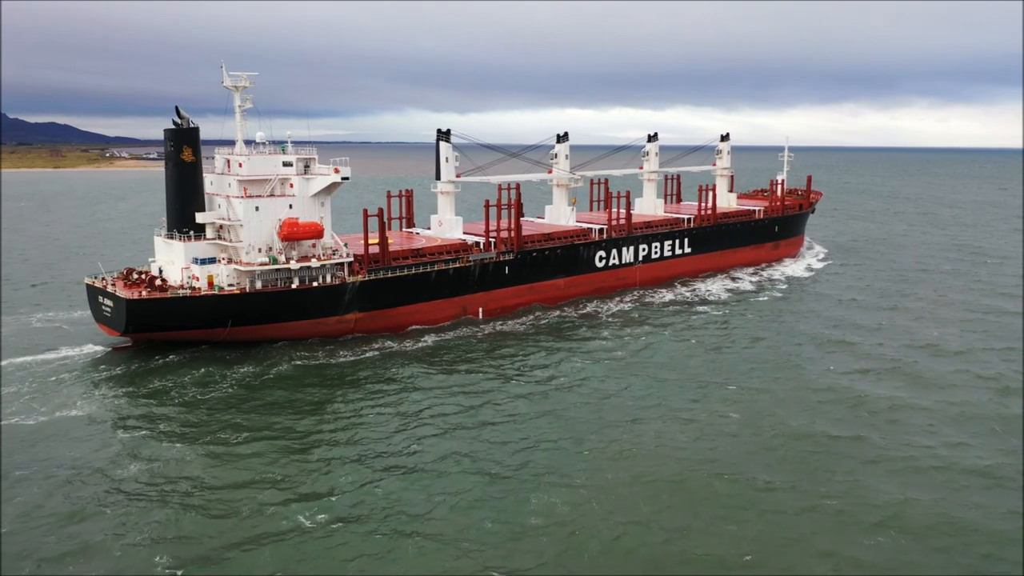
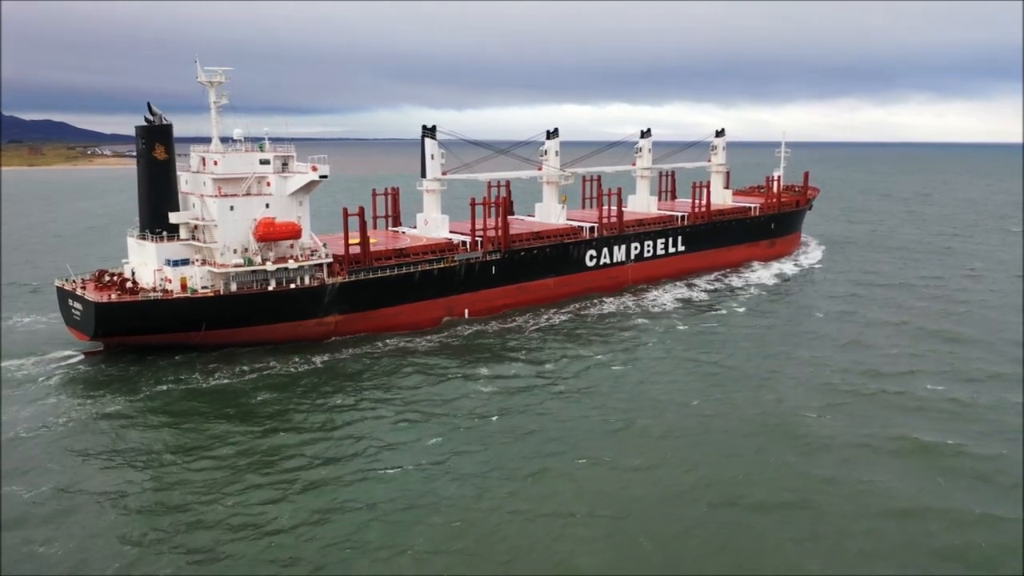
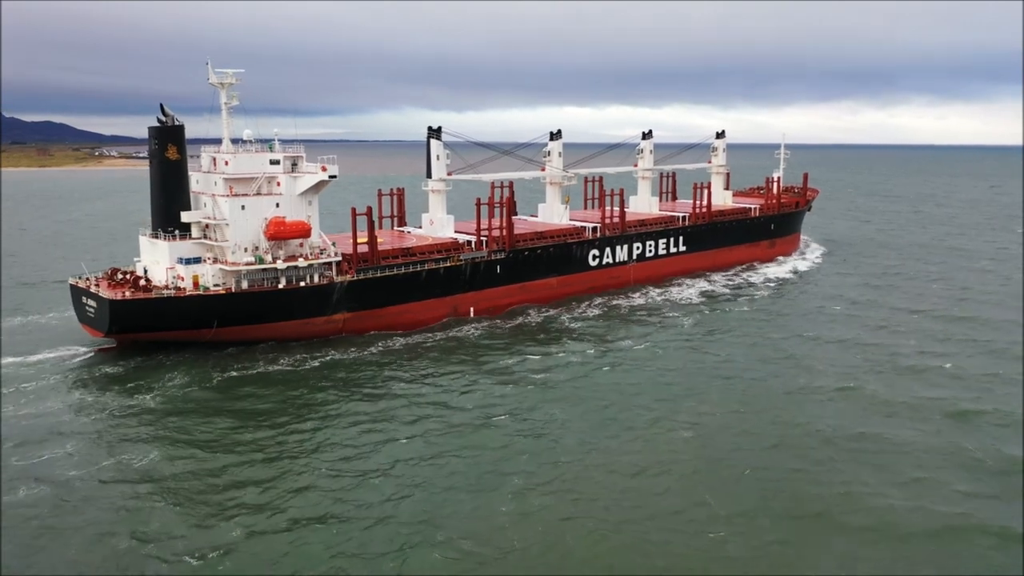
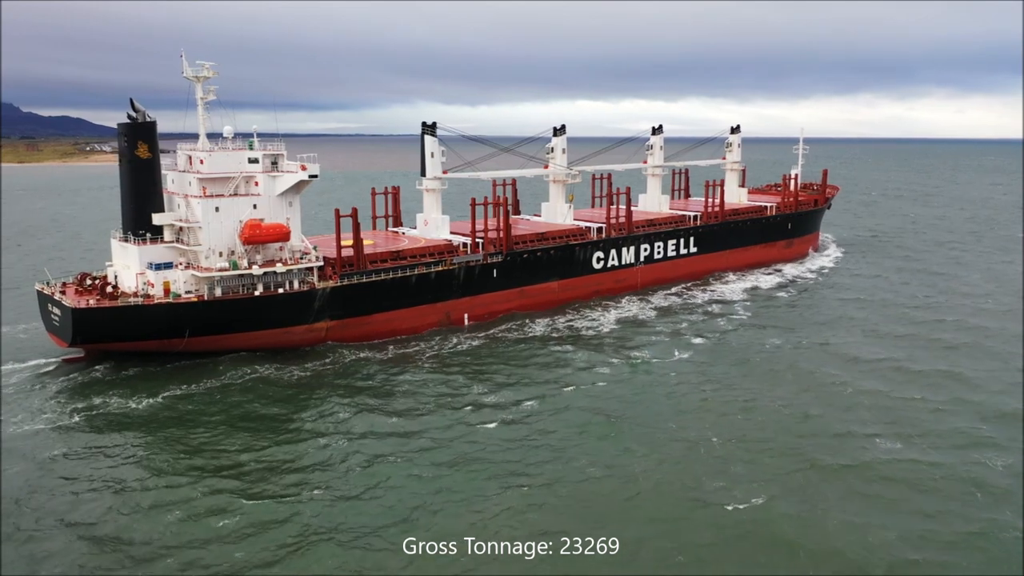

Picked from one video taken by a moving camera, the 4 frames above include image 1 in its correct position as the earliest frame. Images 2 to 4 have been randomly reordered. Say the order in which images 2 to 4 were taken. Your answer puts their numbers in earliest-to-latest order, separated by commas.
3, 2, 4
